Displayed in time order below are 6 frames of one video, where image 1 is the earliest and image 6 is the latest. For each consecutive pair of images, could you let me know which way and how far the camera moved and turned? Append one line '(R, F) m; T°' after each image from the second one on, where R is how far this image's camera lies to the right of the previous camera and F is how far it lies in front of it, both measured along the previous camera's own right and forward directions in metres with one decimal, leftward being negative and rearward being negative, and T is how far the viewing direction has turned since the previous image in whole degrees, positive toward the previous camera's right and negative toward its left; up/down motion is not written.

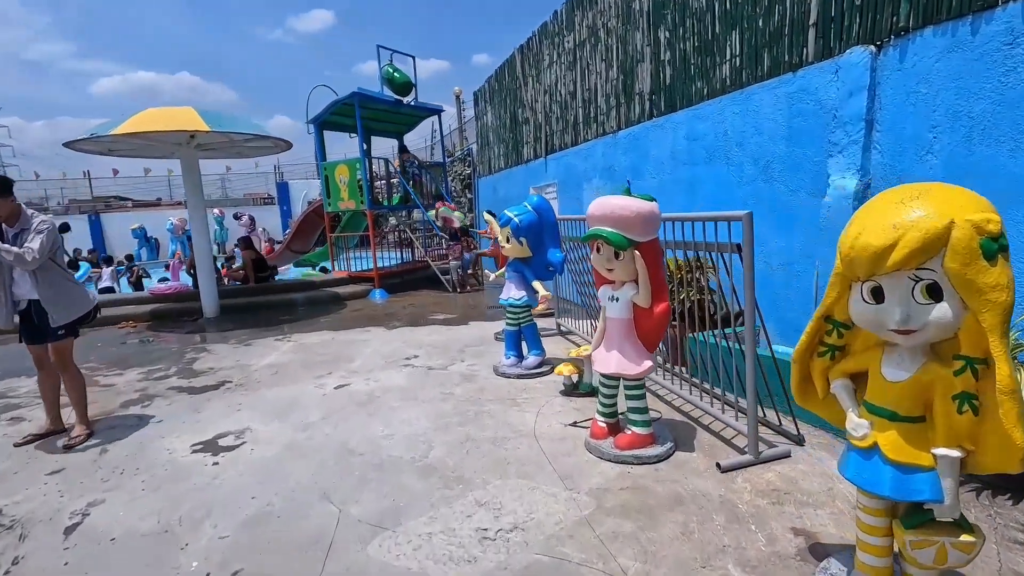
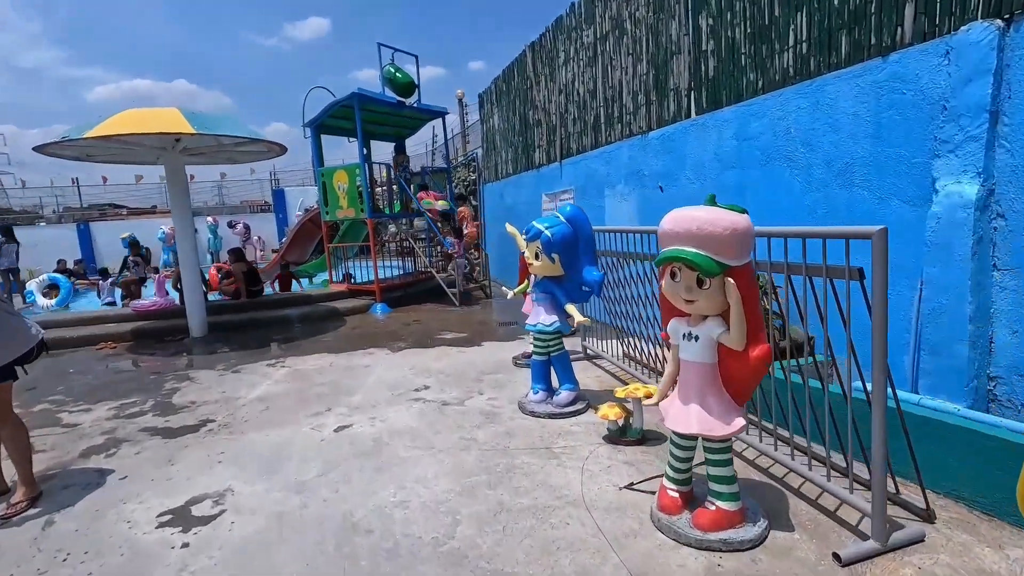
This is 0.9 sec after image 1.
(-0.2, +0.7) m; 0°
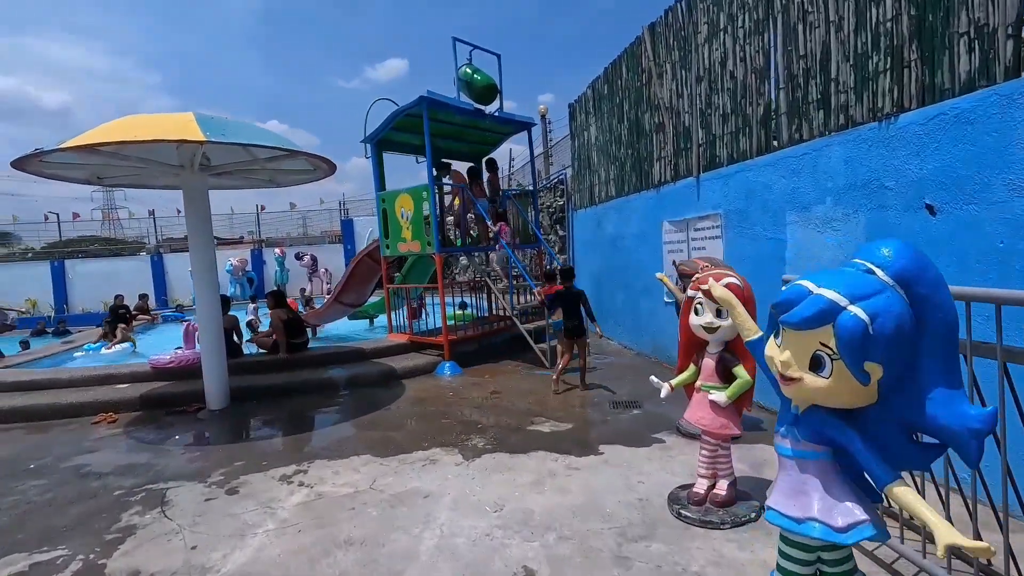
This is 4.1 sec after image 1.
(-0.5, +2.1) m; -7°
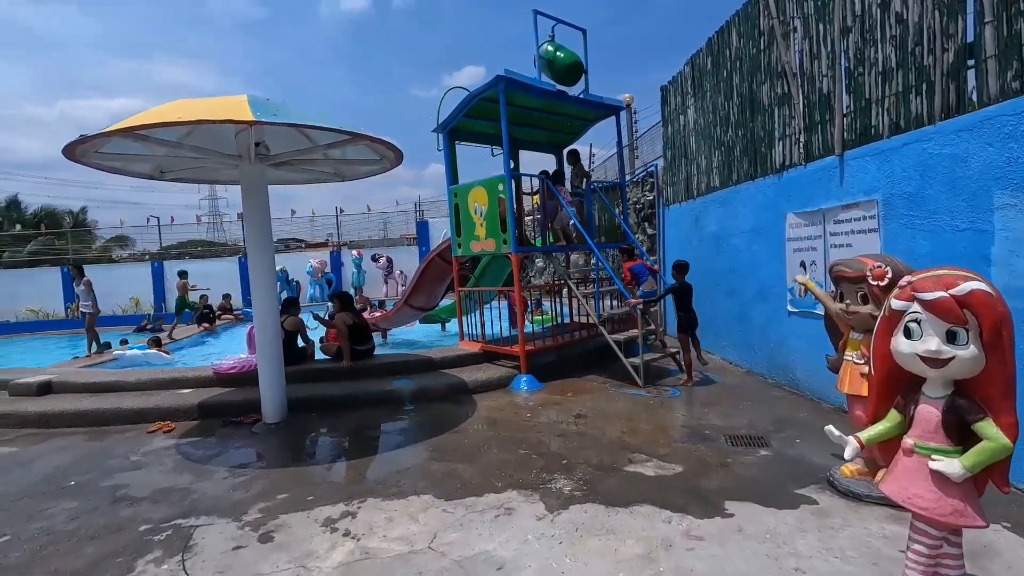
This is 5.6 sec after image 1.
(-0.2, +0.9) m; -8°
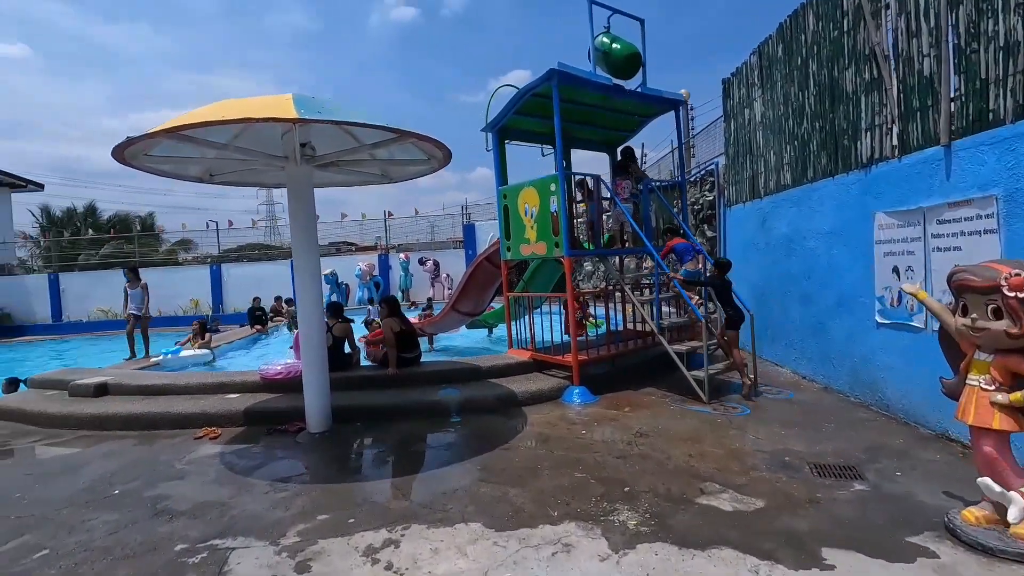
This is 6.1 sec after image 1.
(-0.1, +0.3) m; -5°
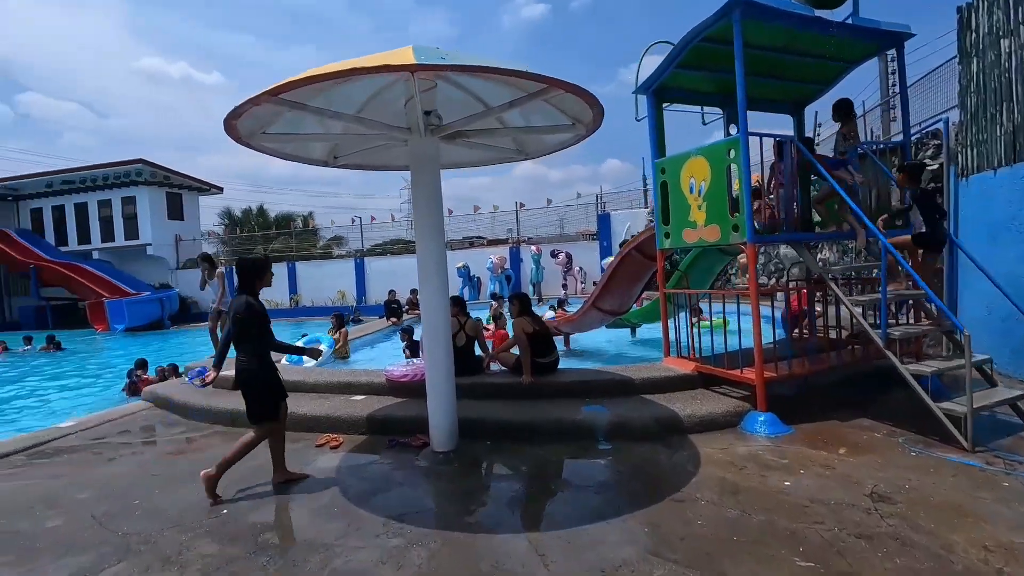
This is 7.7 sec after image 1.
(-0.3, +1.0) m; -14°
